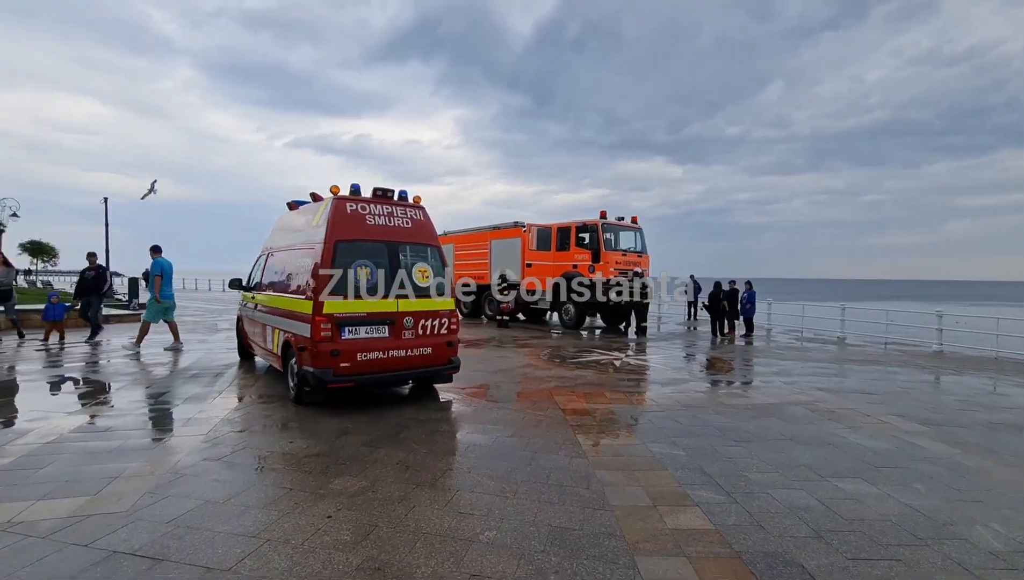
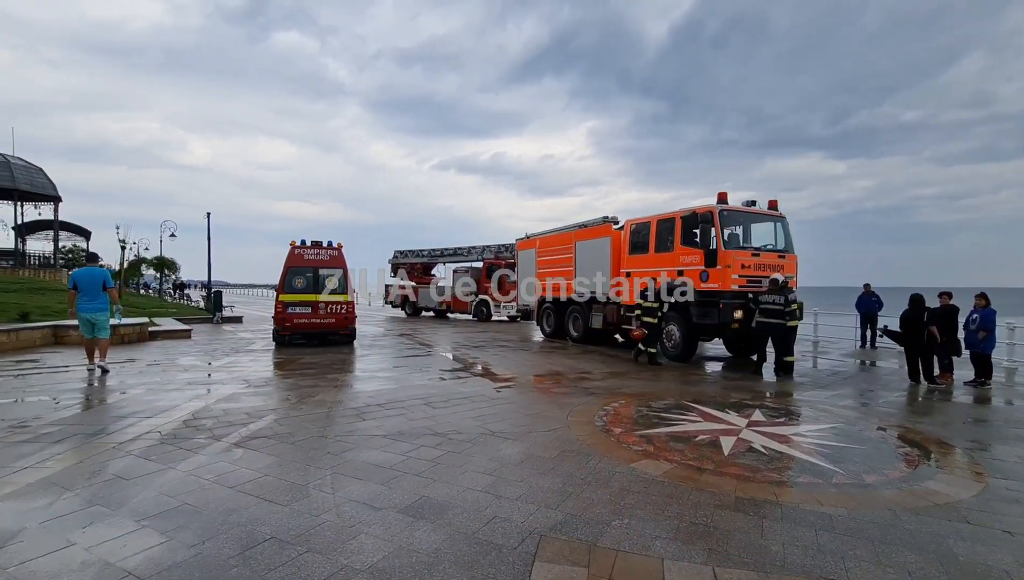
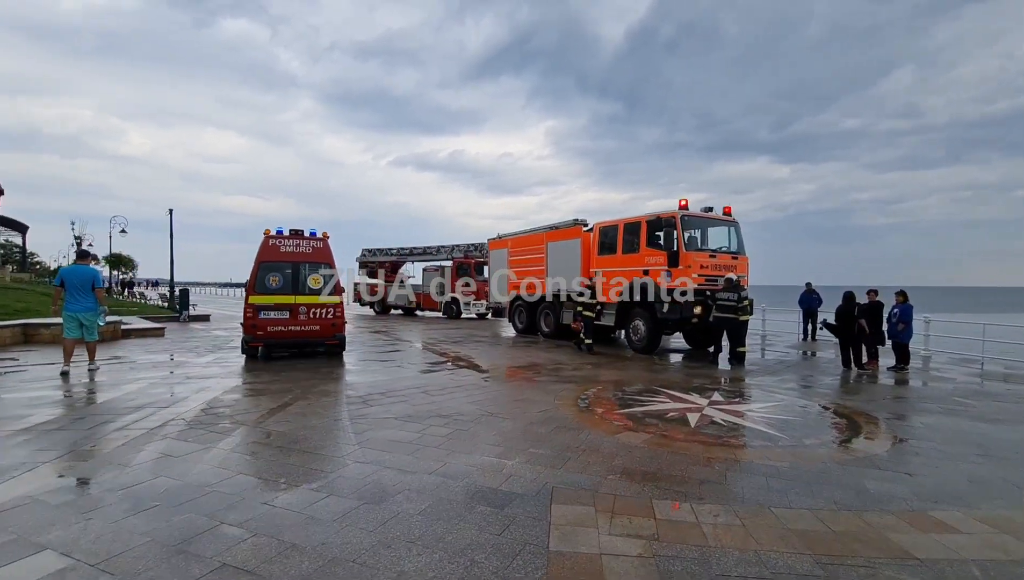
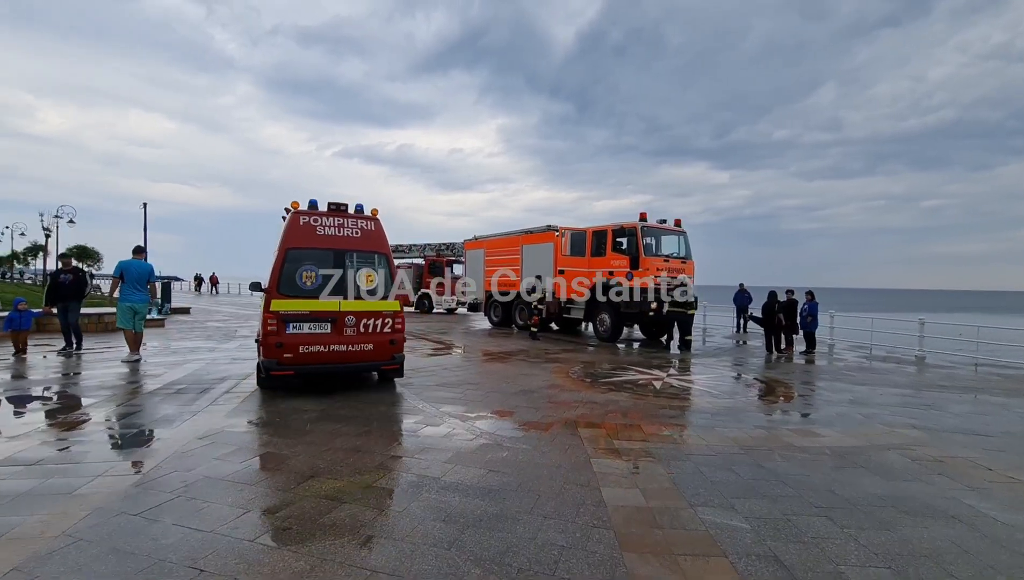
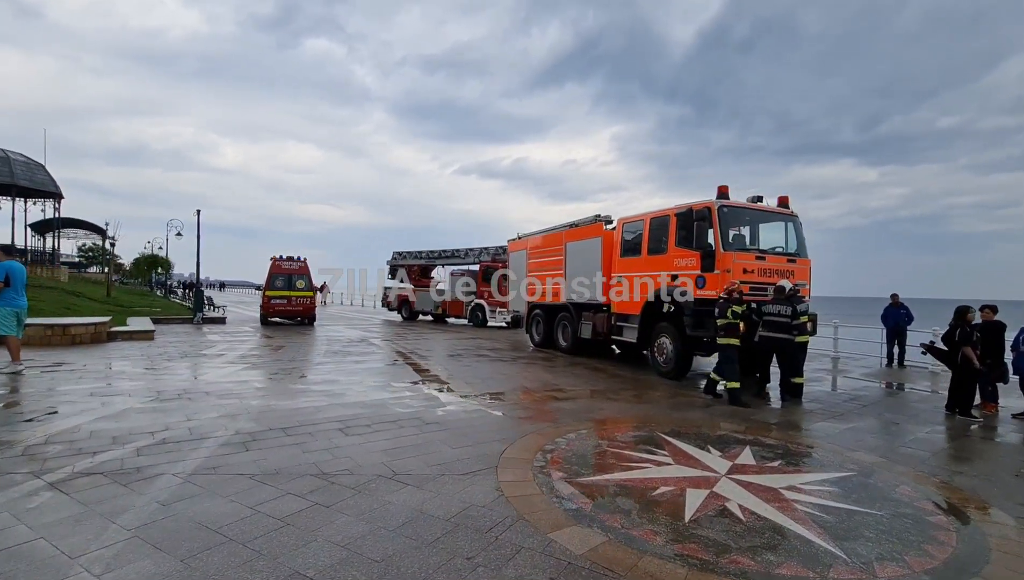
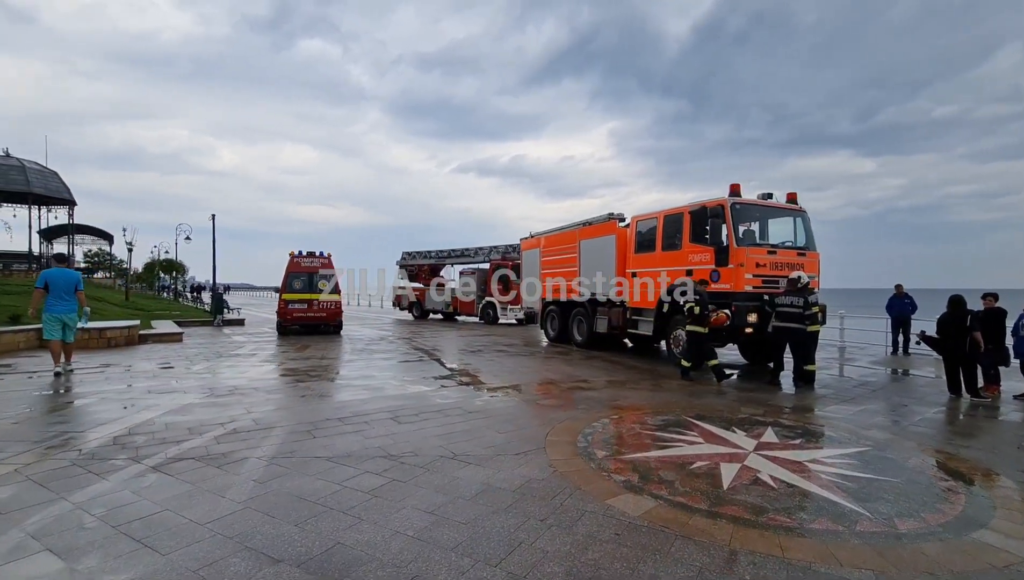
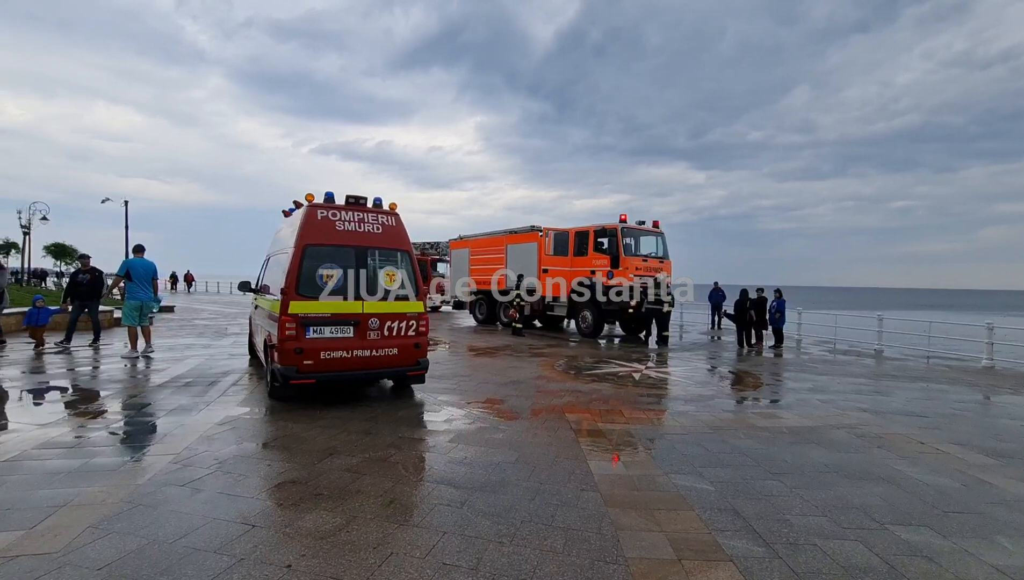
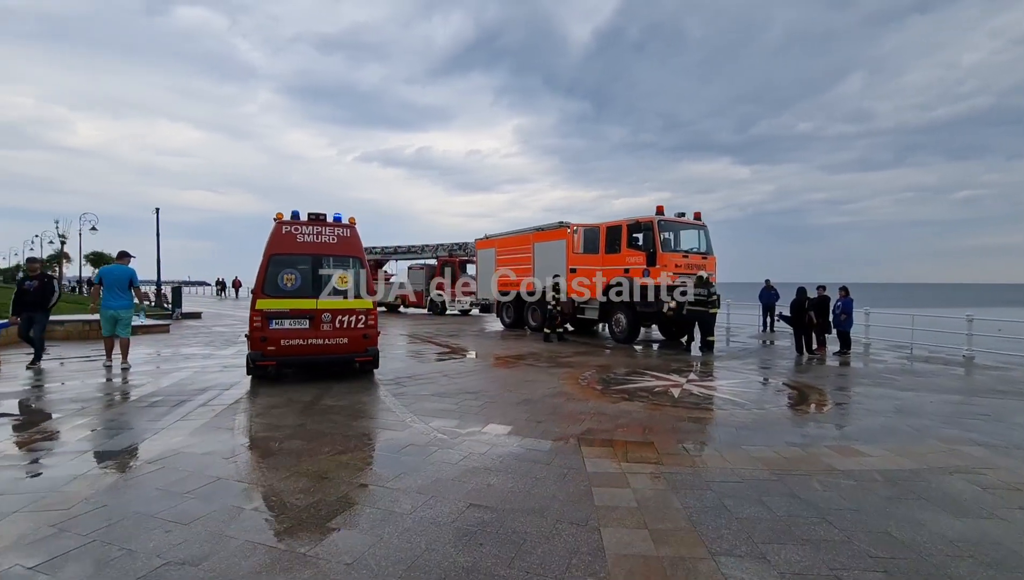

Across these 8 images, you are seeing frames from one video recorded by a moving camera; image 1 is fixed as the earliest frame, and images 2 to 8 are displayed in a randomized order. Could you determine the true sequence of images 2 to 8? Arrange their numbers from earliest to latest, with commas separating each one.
7, 4, 8, 3, 2, 6, 5
